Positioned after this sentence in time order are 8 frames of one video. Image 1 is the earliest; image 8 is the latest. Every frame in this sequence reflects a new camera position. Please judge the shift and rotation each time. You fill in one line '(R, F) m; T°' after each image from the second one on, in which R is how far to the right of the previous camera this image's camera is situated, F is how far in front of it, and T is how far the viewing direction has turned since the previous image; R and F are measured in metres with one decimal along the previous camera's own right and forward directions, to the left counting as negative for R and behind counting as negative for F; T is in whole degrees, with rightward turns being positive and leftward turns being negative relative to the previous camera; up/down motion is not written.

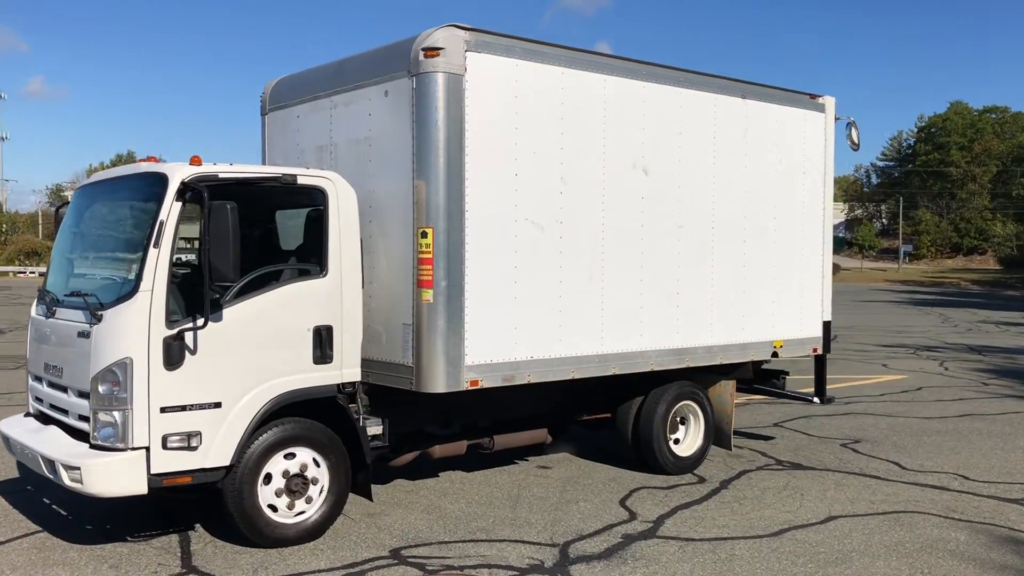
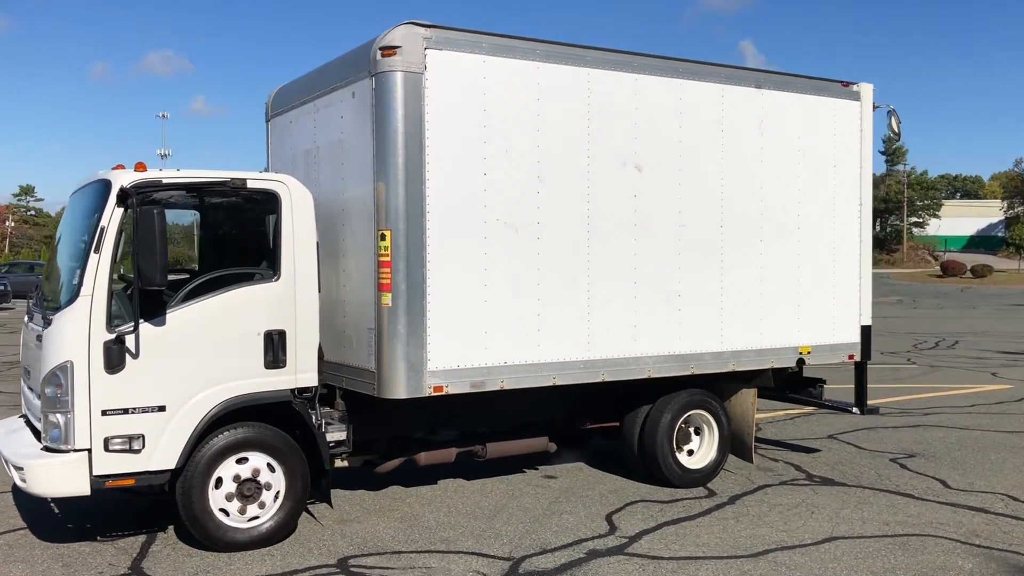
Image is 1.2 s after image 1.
(+0.9, +0.2) m; -8°
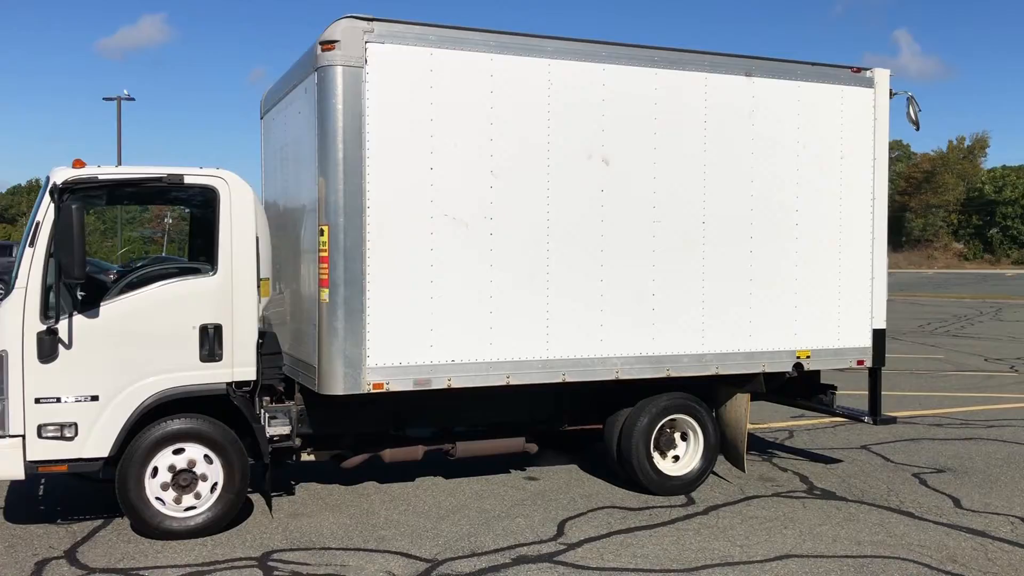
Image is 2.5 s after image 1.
(+1.0, +0.2) m; -8°
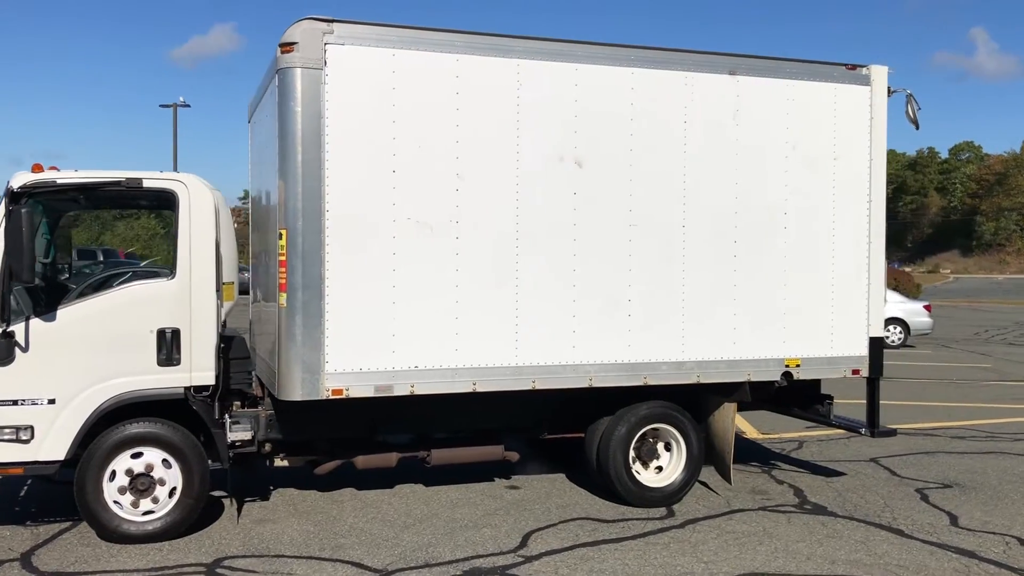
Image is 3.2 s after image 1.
(+0.5, +0.1) m; -4°
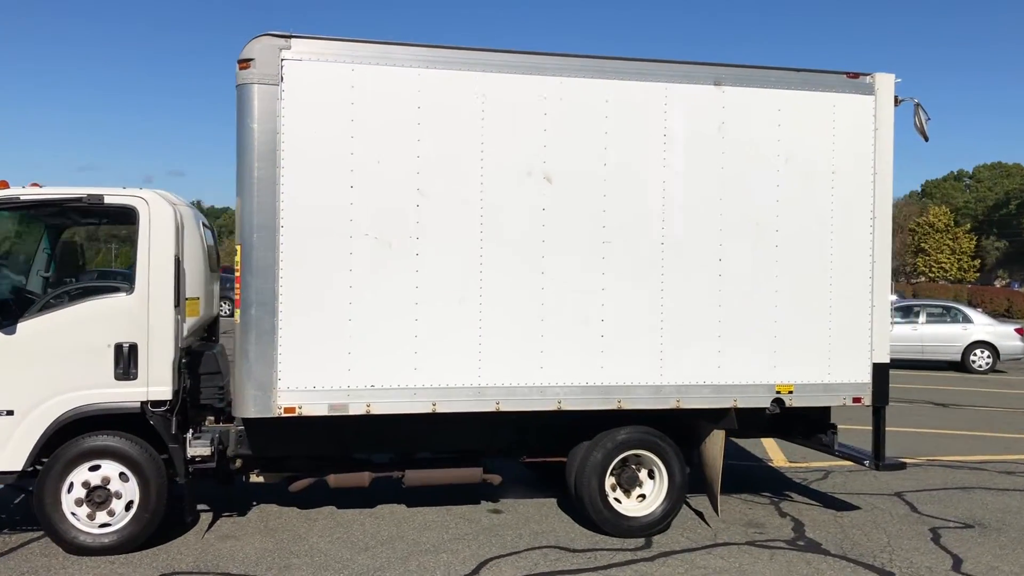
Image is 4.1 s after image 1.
(+0.7, +0.2) m; -6°
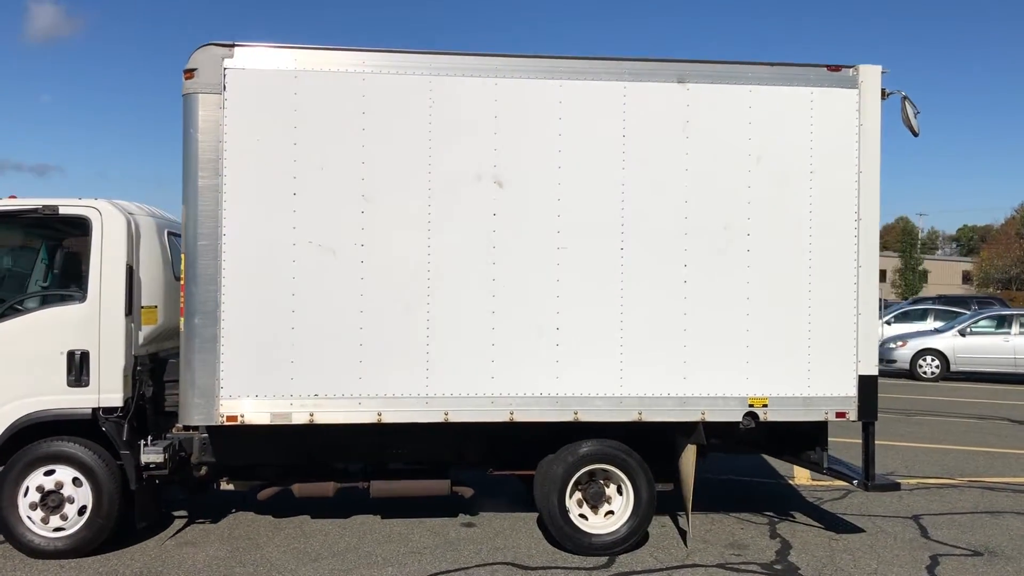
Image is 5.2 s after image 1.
(+0.8, +0.2) m; -7°
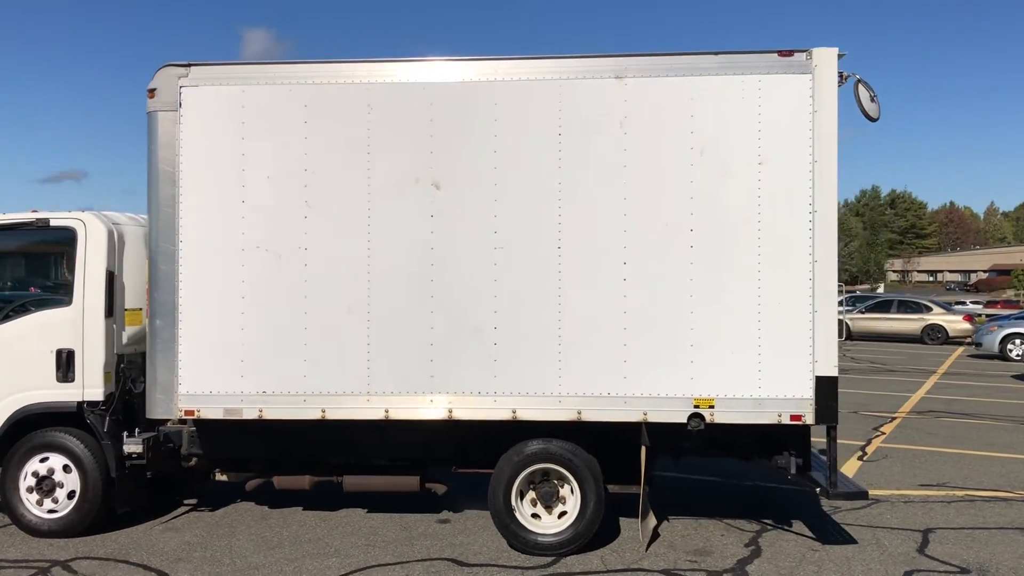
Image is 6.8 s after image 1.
(+1.2, +0.1) m; -11°
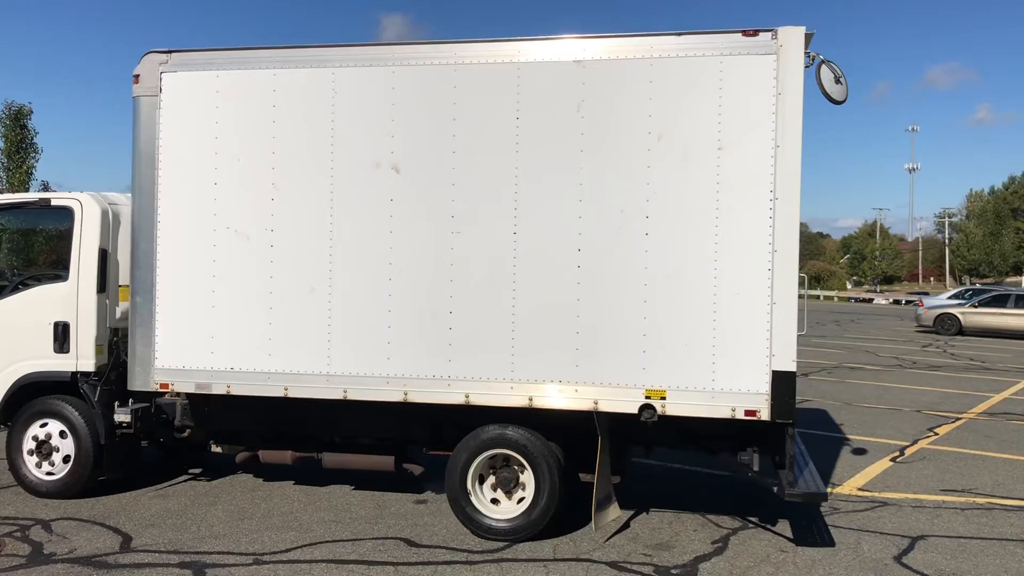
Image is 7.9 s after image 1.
(+0.9, +0.1) m; -8°
